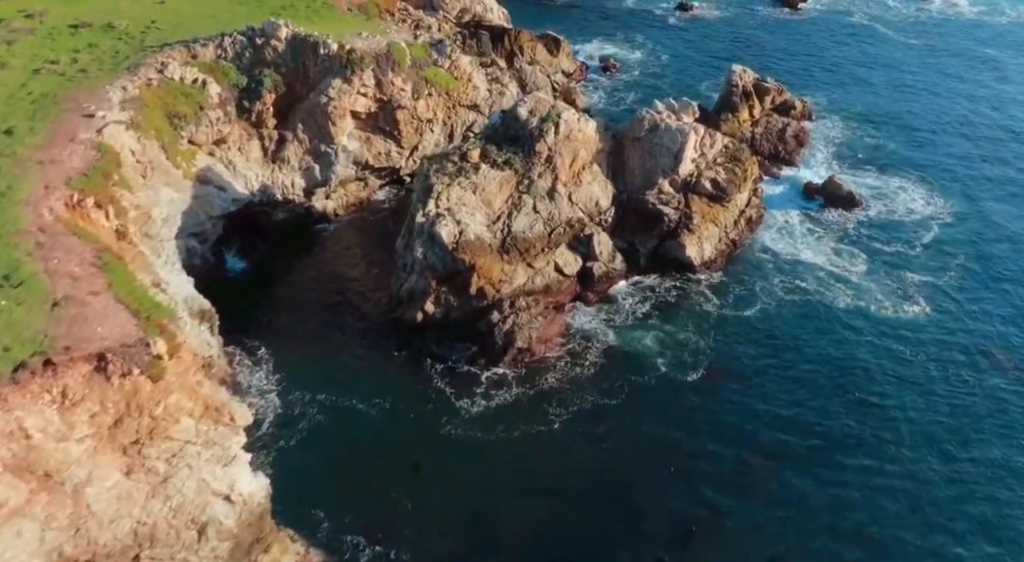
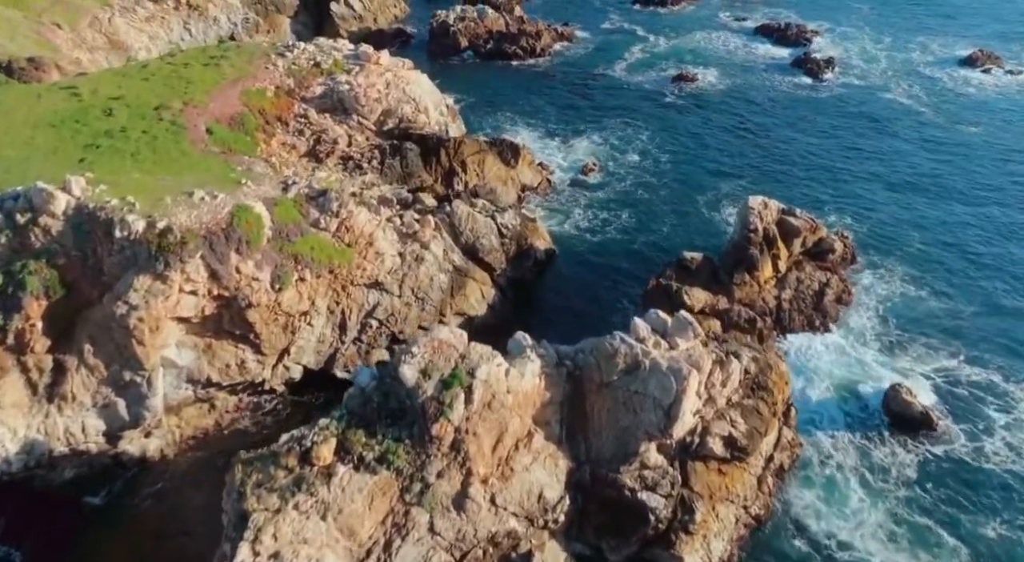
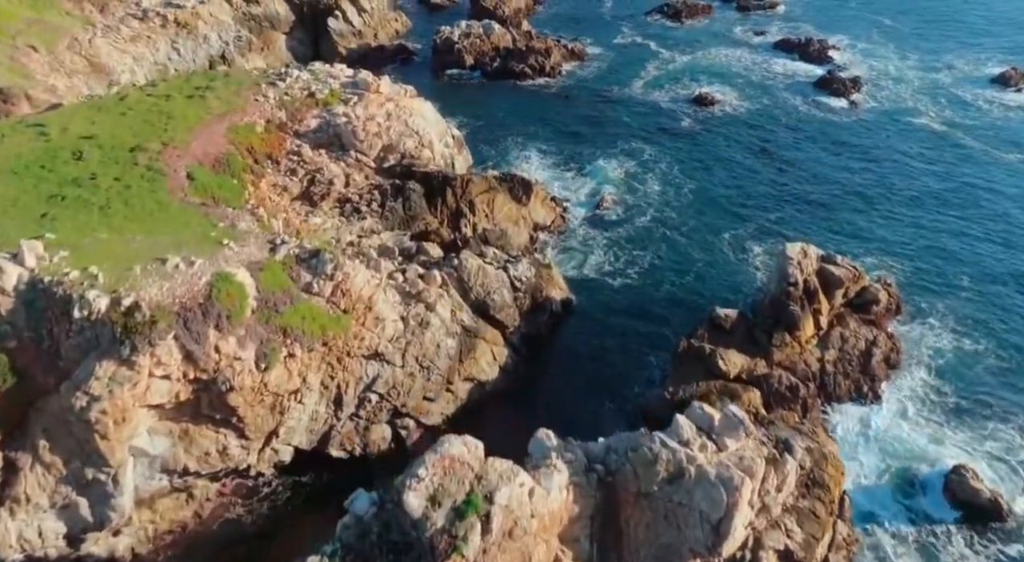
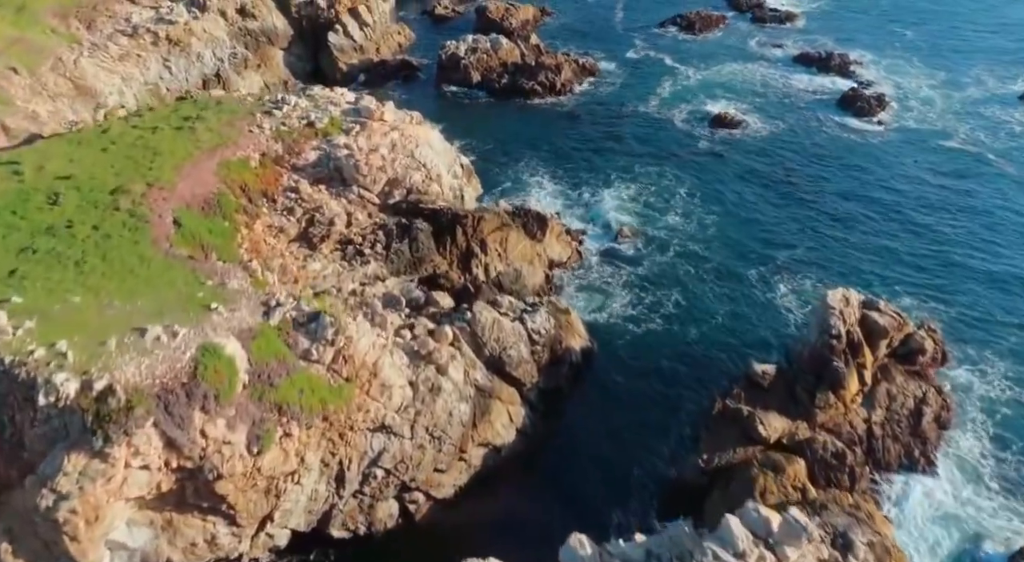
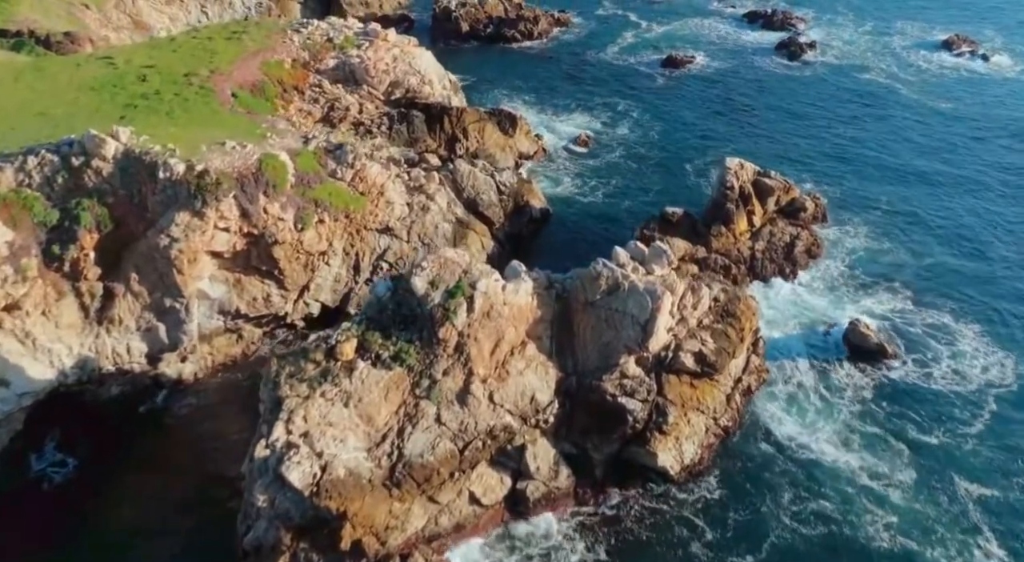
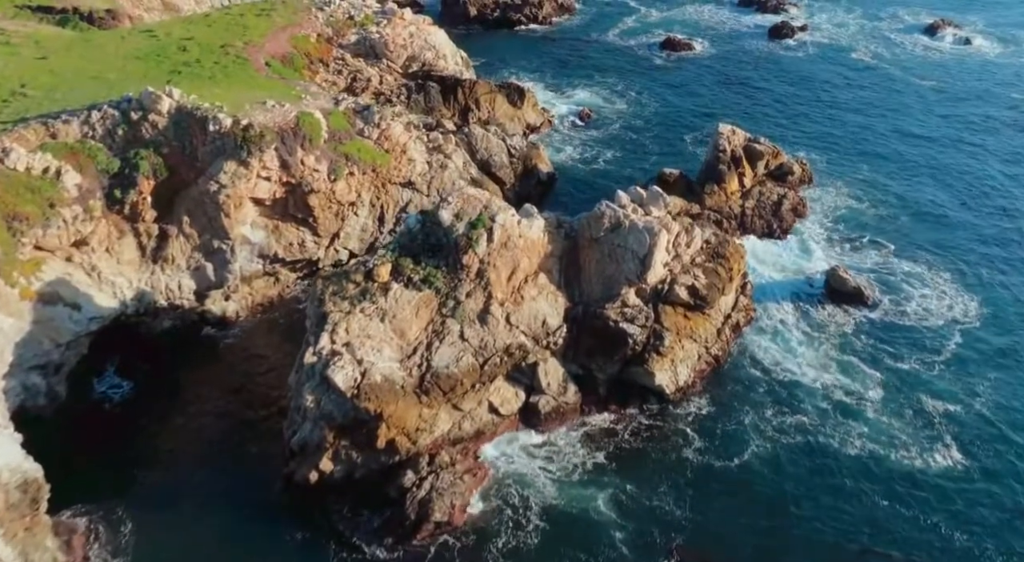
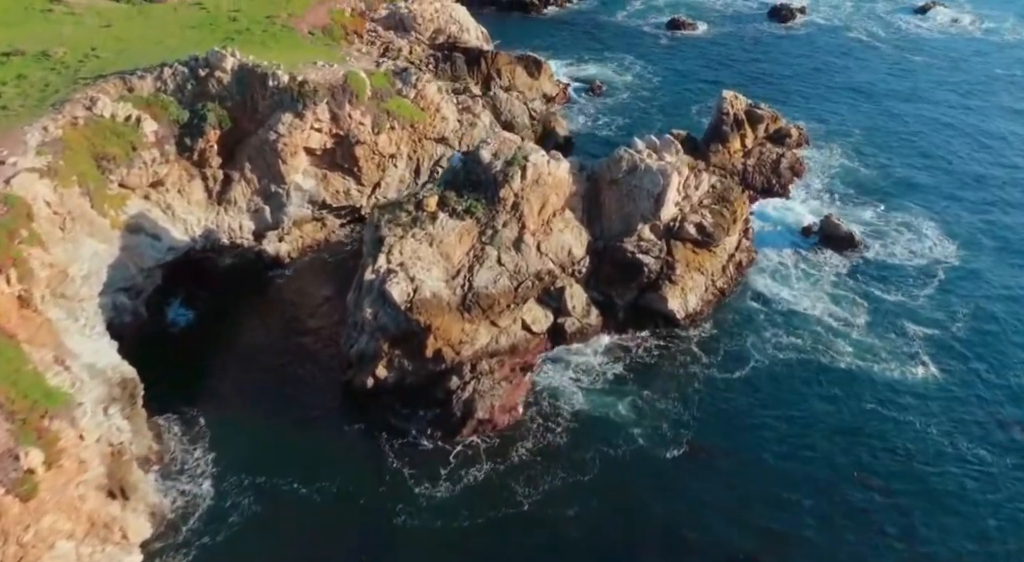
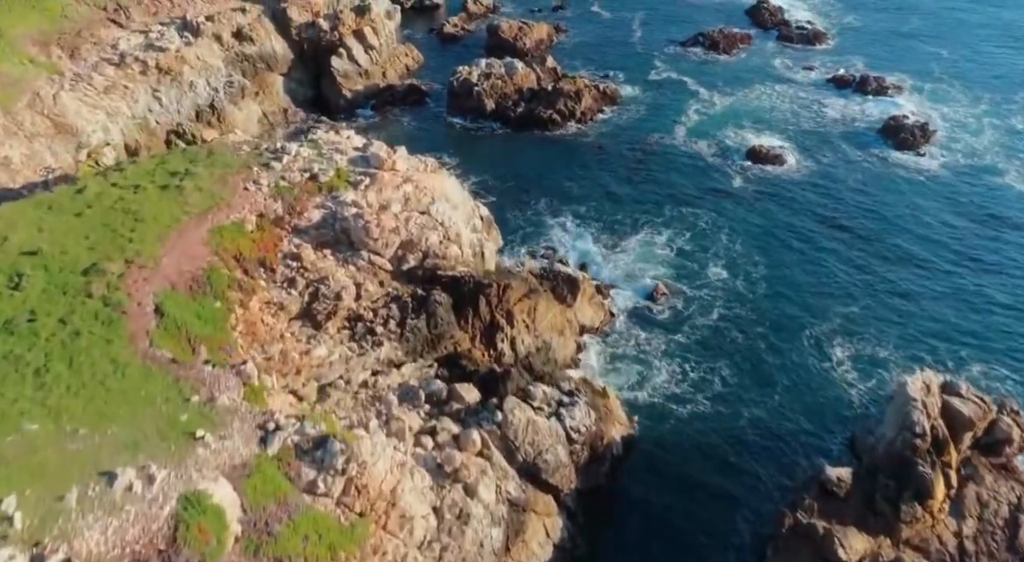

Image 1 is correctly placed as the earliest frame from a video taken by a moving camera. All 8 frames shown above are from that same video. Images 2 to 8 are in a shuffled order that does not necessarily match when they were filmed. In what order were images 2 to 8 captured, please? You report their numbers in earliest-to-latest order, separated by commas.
7, 6, 5, 2, 3, 4, 8
